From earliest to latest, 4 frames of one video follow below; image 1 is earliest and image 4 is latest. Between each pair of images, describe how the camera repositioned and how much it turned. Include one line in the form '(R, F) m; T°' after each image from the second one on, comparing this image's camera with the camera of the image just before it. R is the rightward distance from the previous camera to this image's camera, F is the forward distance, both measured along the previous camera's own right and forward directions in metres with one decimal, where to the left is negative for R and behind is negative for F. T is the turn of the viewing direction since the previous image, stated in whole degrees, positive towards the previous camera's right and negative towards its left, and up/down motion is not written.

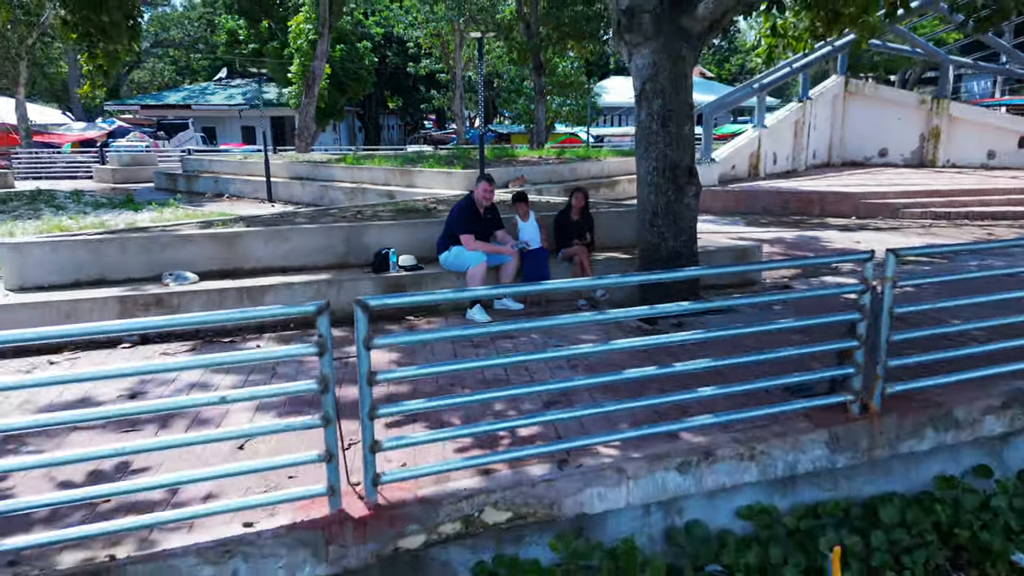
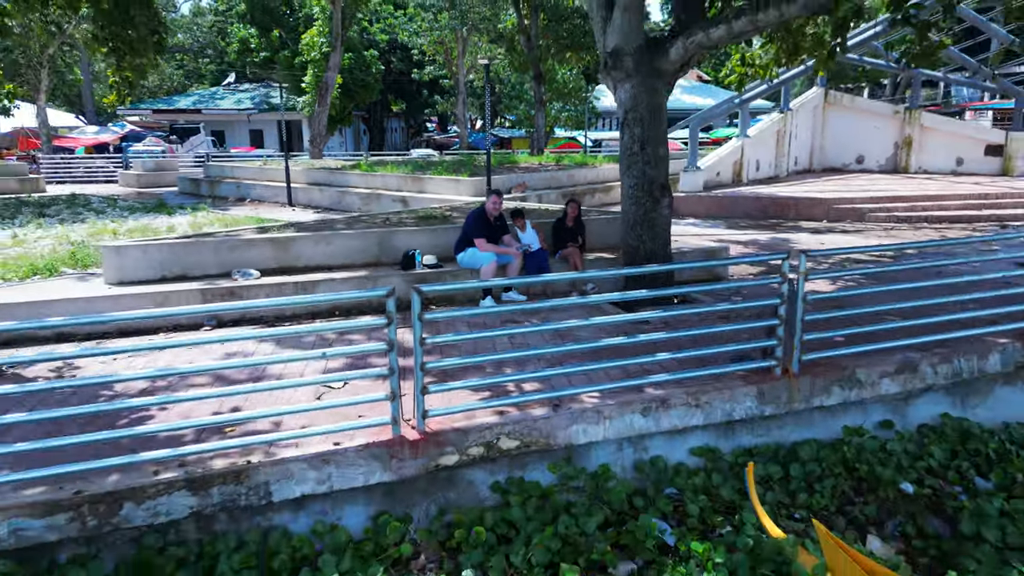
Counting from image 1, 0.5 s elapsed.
(0.0, -0.9) m; 0°
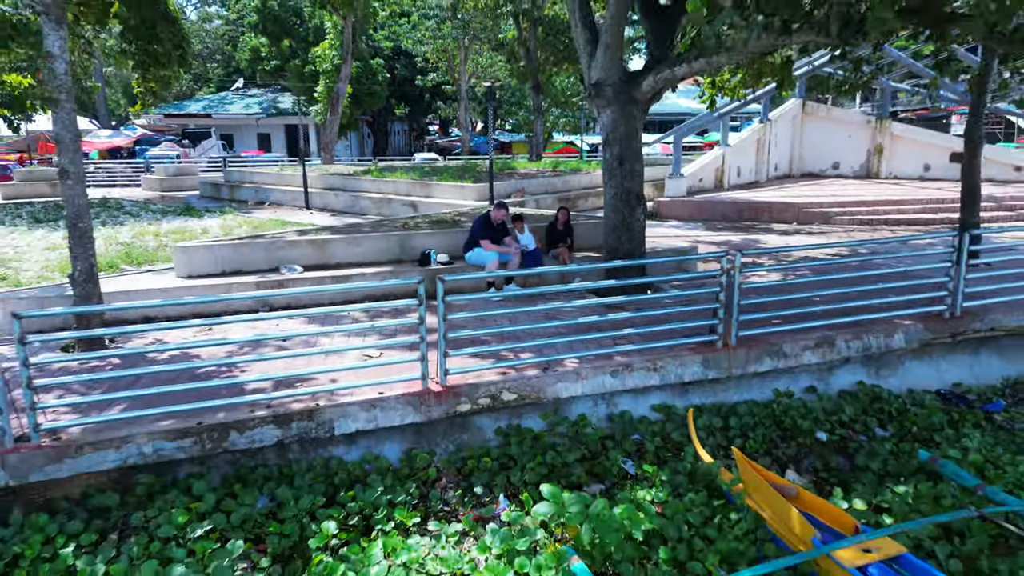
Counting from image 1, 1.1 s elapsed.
(0.0, -1.0) m; 0°
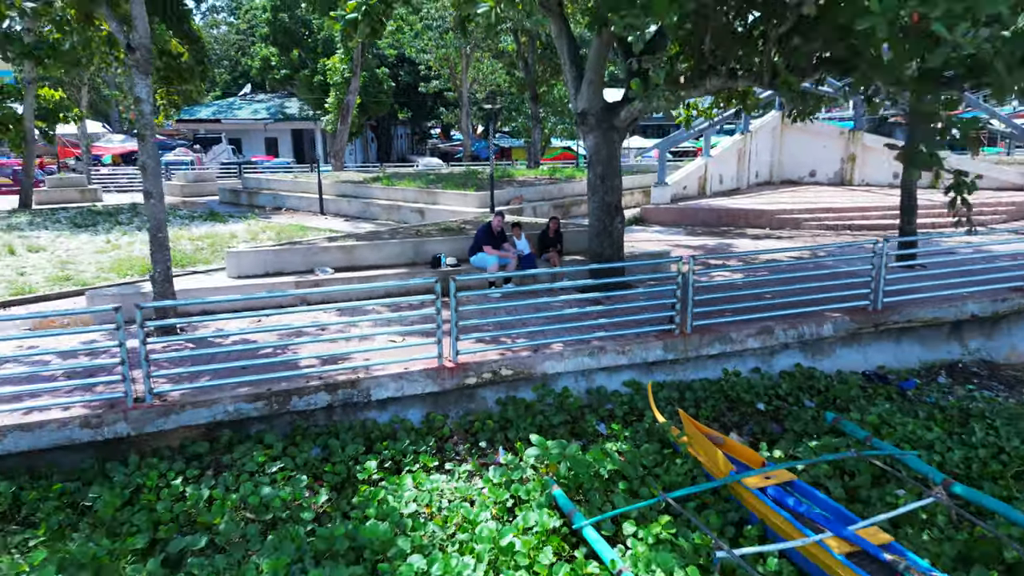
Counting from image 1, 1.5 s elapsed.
(0.0, -1.1) m; 0°
